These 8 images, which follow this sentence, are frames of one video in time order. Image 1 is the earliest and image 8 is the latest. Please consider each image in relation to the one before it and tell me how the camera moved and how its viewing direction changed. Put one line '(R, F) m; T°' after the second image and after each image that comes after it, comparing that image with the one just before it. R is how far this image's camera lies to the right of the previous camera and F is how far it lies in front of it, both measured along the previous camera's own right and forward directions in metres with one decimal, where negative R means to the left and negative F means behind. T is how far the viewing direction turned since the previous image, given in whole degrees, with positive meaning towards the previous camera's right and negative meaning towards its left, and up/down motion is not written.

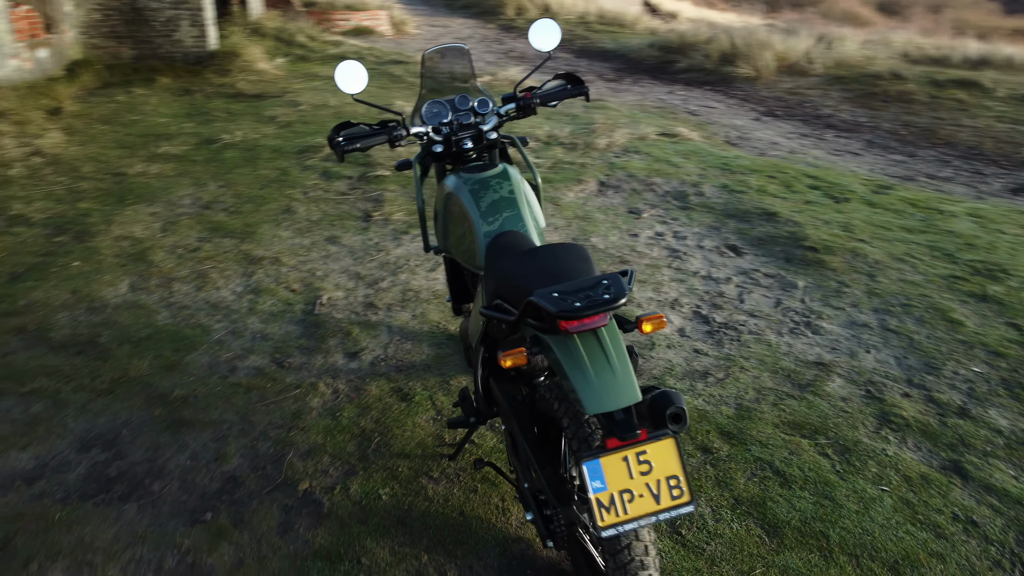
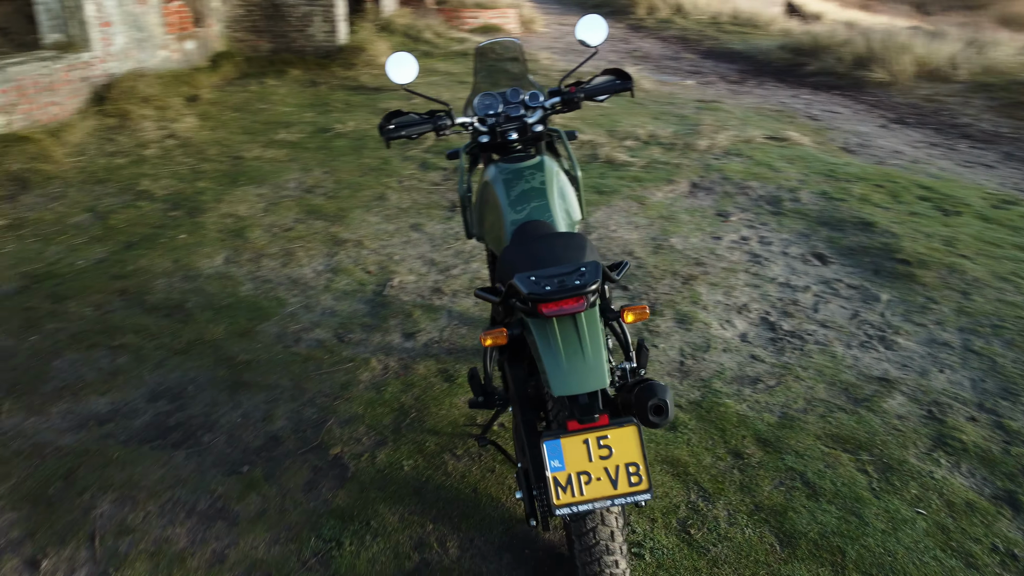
(+0.4, -0.1) m; -9°
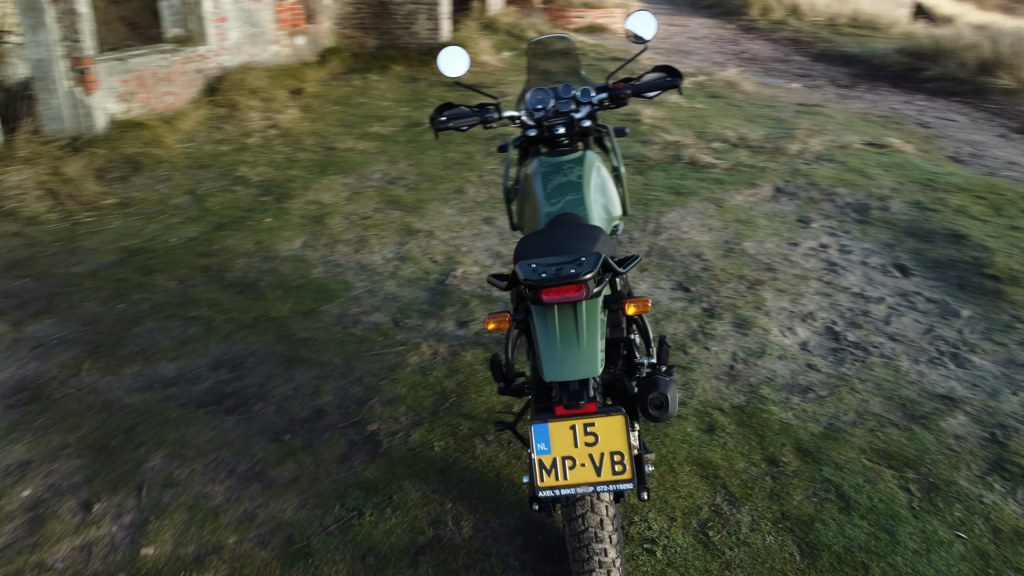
(+0.3, 0.0) m; -7°
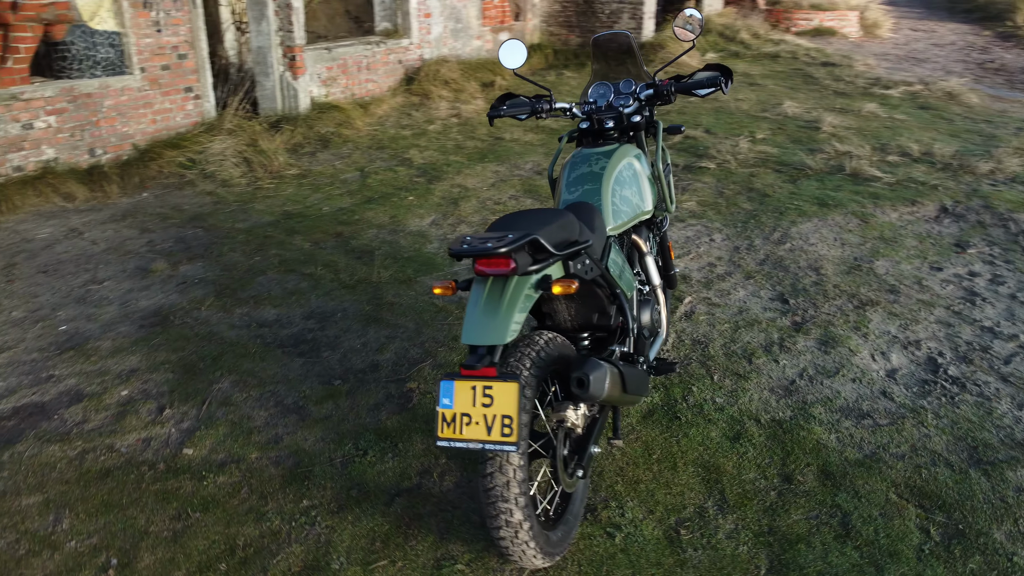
(+0.8, -0.1) m; -16°
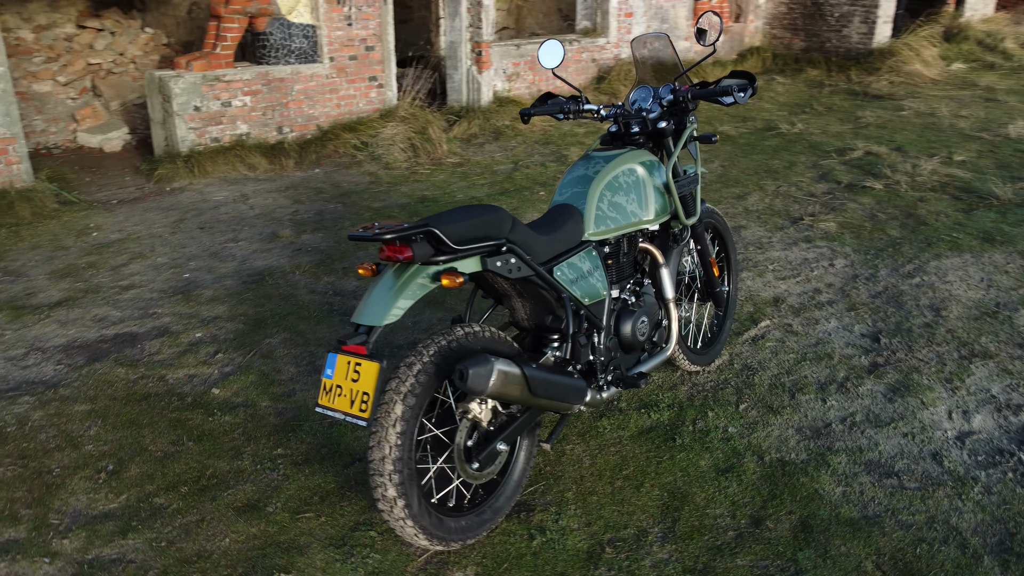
(+0.9, +0.1) m; -17°
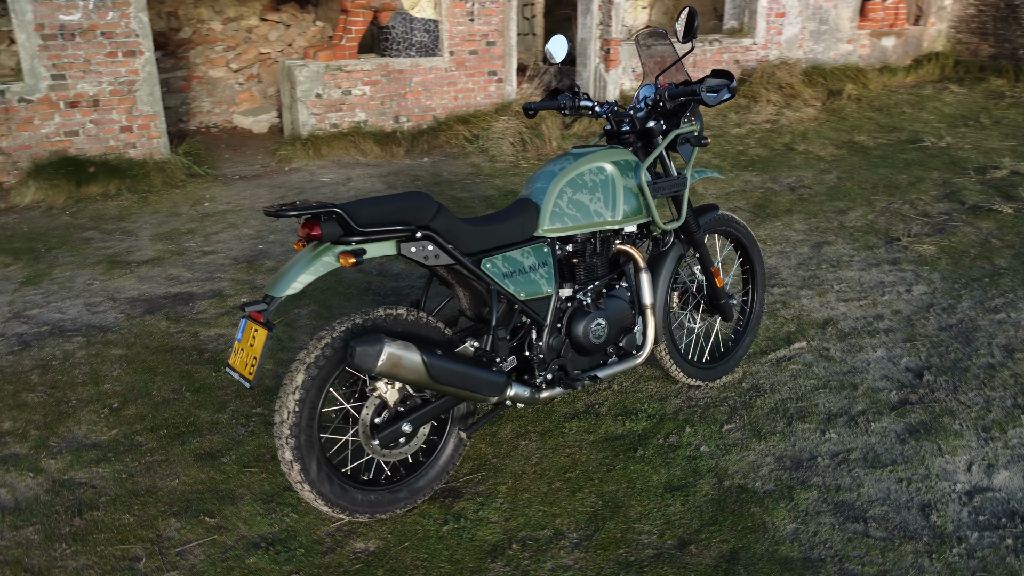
(+0.8, +0.1) m; -13°
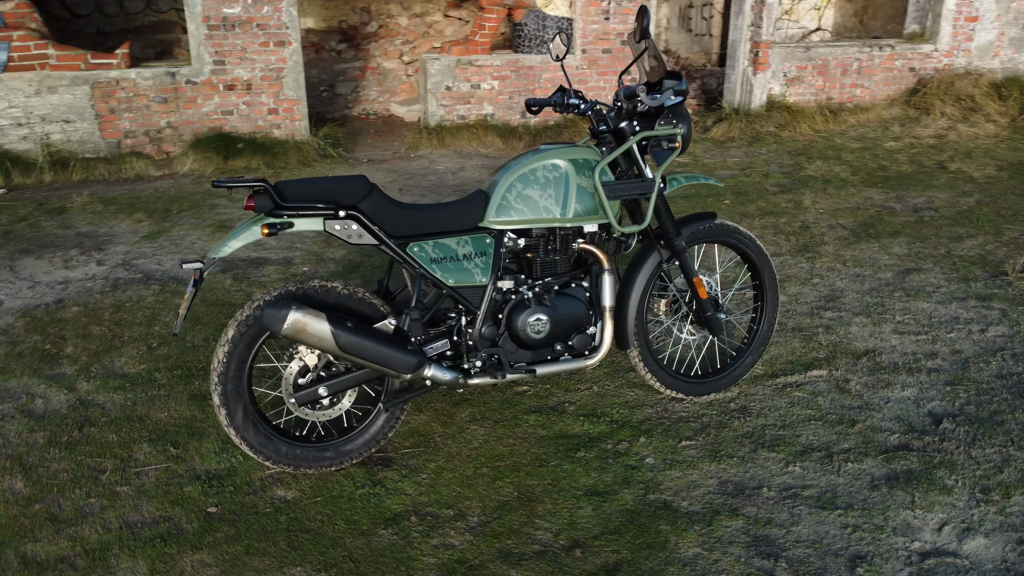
(+0.9, 0.0) m; -15°
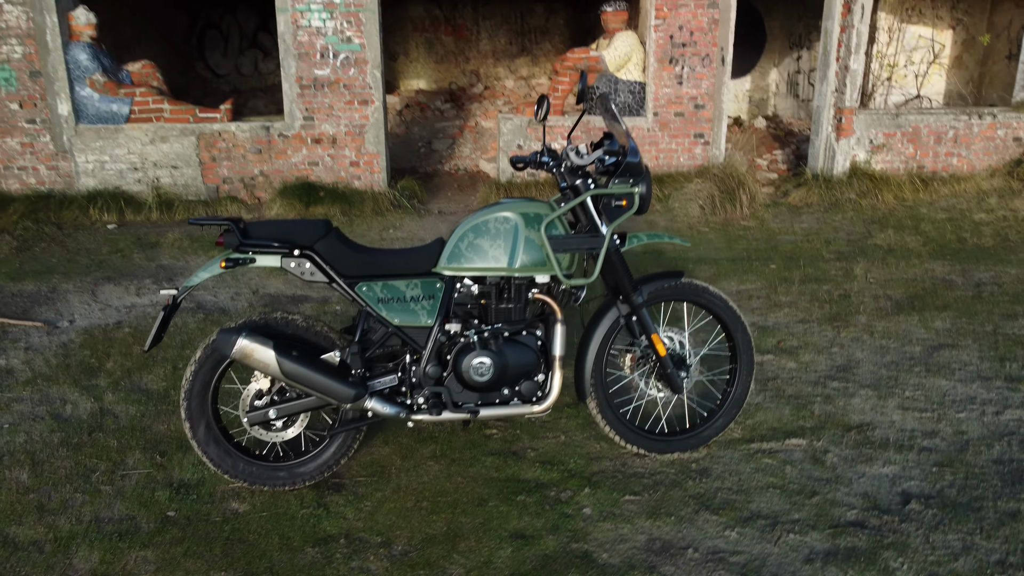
(+0.7, -0.1) m; -10°
